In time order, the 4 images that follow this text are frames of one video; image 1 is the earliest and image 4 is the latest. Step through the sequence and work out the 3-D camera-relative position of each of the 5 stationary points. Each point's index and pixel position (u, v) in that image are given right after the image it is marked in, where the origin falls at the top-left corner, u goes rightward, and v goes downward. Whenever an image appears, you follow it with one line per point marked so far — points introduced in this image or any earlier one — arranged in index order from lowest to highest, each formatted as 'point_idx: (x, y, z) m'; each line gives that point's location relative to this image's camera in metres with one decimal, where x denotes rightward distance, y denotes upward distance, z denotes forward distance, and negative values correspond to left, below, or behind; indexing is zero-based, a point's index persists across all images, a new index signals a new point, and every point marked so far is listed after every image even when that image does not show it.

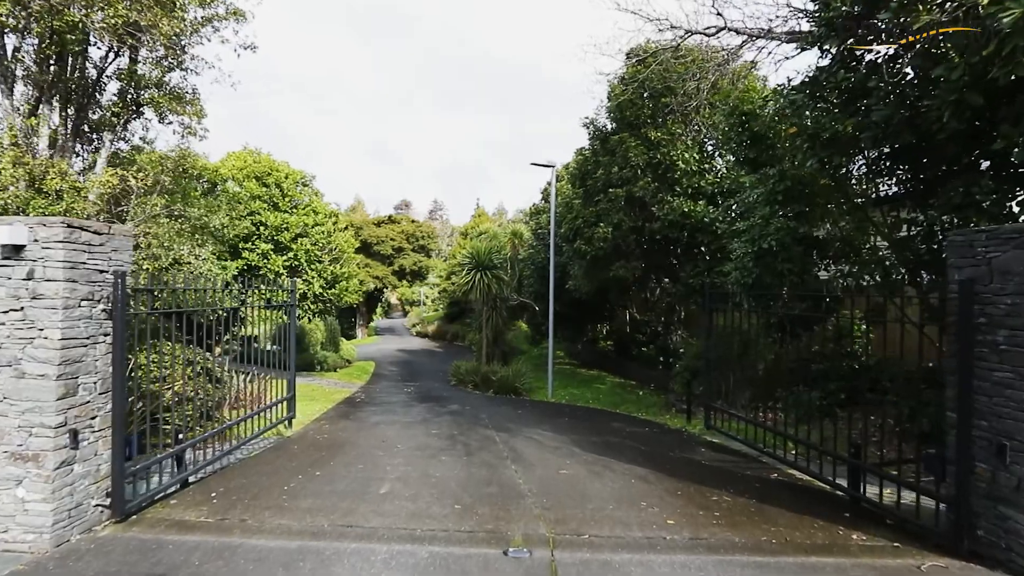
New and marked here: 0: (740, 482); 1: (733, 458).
0: (+1.7, -1.5, +4.0) m
1: (+2.0, -1.5, +4.8) m
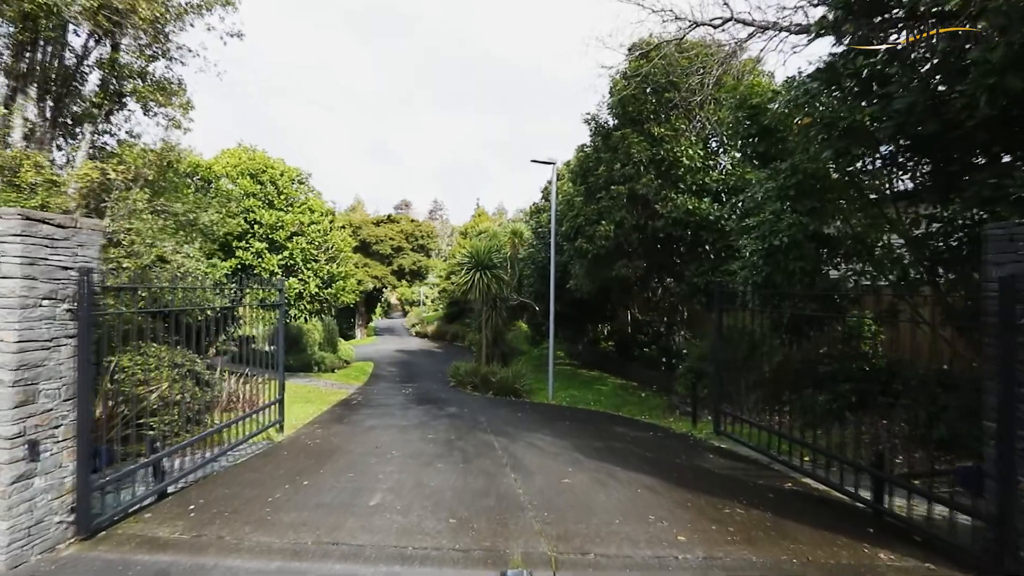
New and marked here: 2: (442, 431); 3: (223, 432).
0: (+1.7, -1.4, +3.7) m
1: (+2.0, -1.5, +4.6) m
2: (-0.8, -1.6, +6.1) m
3: (-2.9, -1.4, +5.3) m
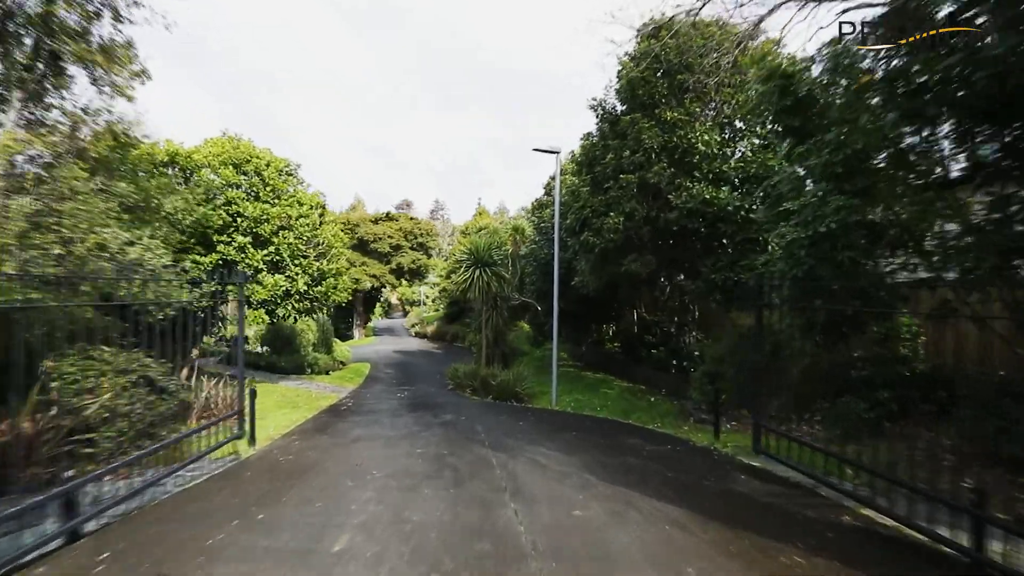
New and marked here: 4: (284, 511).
0: (+1.7, -1.4, +3.0) m
1: (+2.0, -1.5, +3.9) m
2: (-0.8, -1.6, +5.4) m
3: (-2.9, -1.4, +4.6) m
4: (-1.4, -1.4, +3.3) m
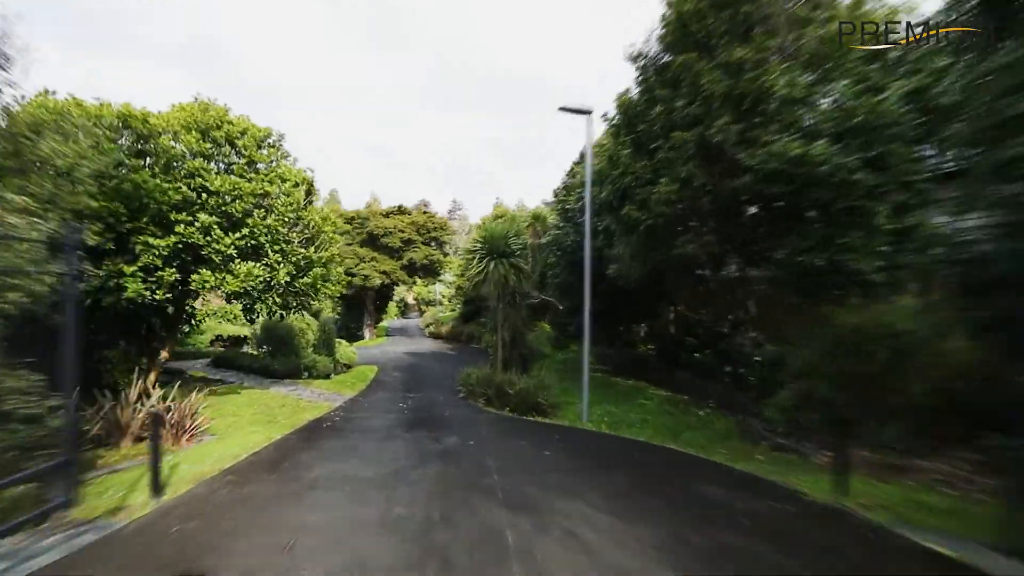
0: (+1.8, -1.2, +1.2) m
1: (+2.1, -1.3, +2.0) m
2: (-0.6, -1.4, +3.6) m
3: (-2.7, -1.2, +2.9) m
4: (-1.3, -1.2, +1.5) m
